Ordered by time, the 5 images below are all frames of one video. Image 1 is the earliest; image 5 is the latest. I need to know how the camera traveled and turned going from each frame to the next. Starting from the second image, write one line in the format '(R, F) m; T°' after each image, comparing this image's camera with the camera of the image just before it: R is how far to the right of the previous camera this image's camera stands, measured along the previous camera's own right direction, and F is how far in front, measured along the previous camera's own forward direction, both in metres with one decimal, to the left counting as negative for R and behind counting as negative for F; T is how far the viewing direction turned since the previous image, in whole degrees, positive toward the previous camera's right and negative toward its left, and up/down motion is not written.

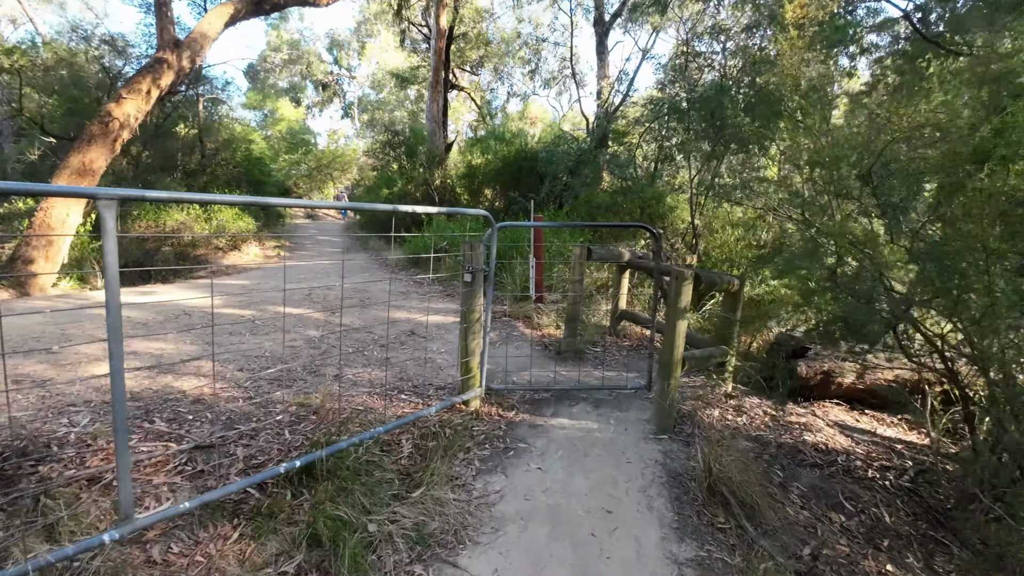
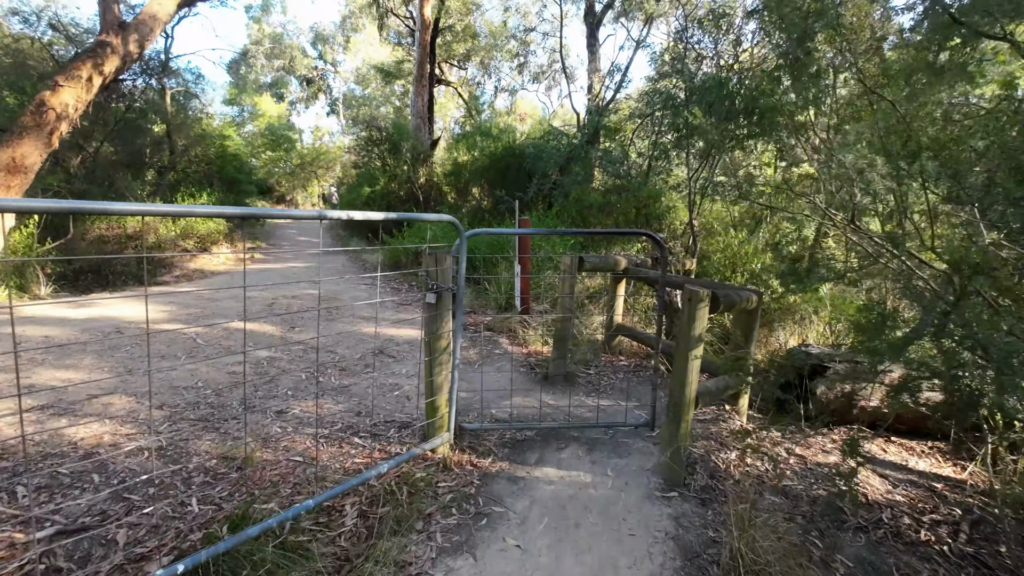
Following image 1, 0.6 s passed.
(+0.1, +0.6) m; +1°
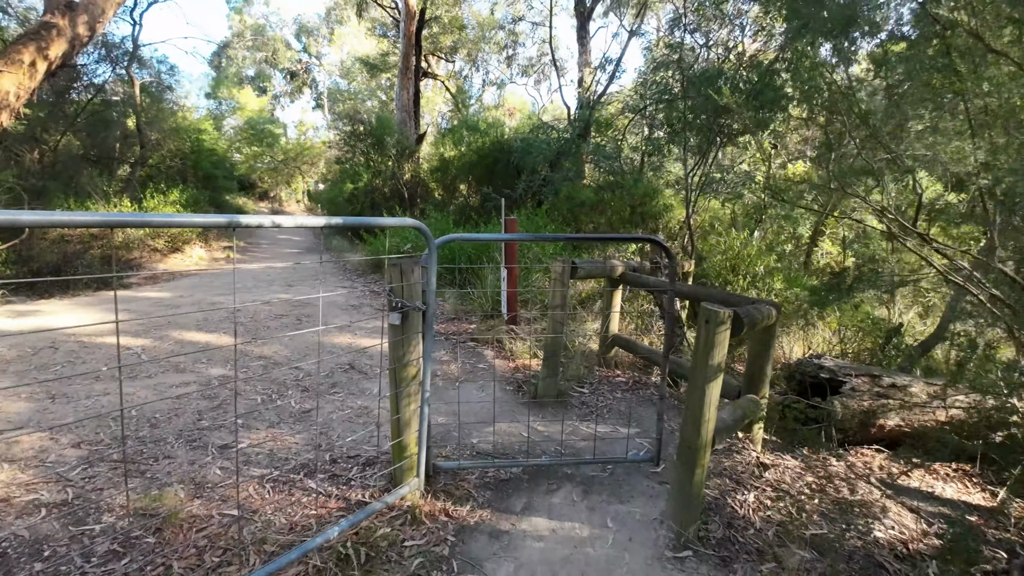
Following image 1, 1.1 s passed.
(0.0, +0.5) m; +1°
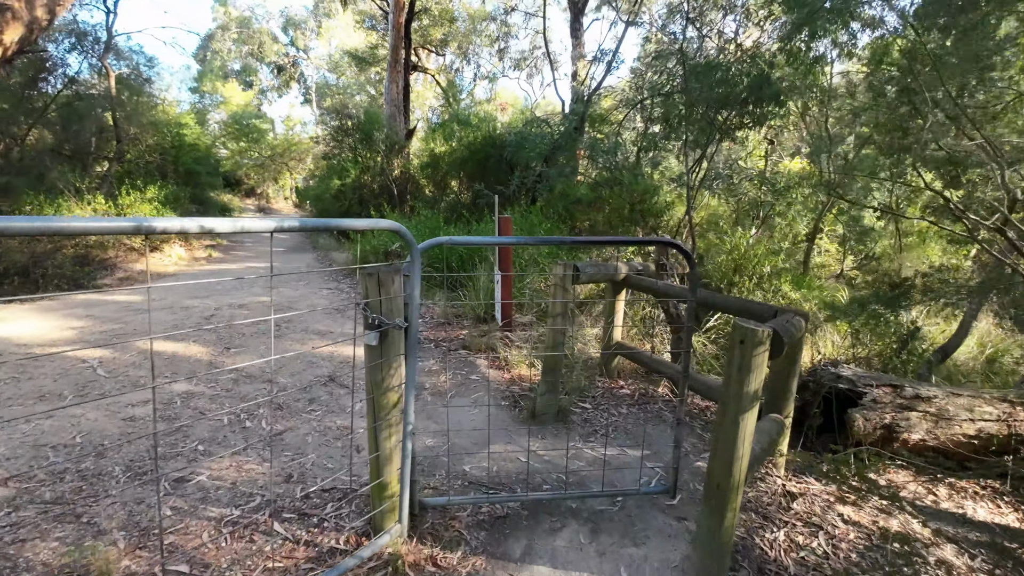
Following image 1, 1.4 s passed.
(0.0, +0.3) m; +1°
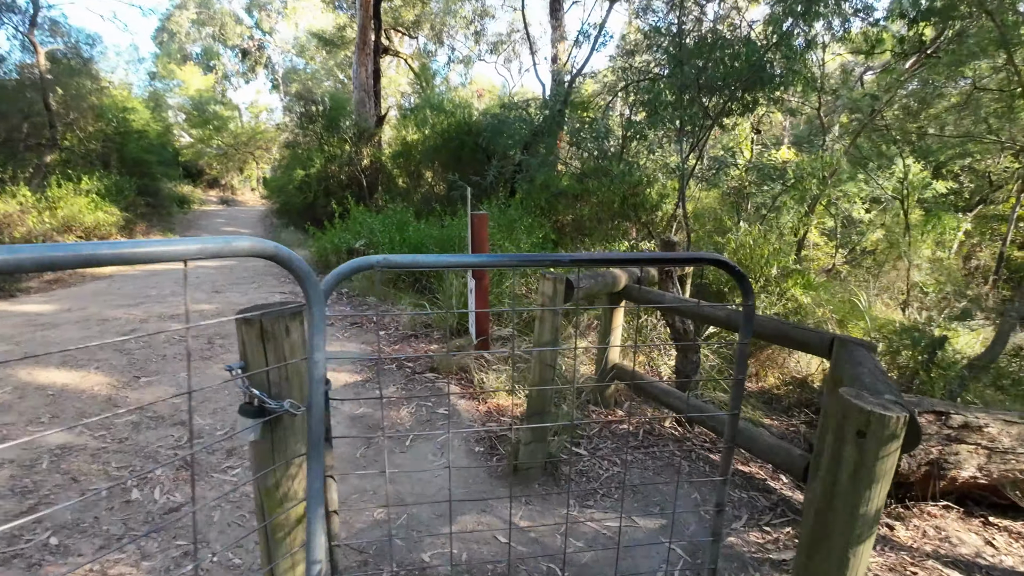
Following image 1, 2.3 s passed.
(0.0, +0.7) m; +2°
